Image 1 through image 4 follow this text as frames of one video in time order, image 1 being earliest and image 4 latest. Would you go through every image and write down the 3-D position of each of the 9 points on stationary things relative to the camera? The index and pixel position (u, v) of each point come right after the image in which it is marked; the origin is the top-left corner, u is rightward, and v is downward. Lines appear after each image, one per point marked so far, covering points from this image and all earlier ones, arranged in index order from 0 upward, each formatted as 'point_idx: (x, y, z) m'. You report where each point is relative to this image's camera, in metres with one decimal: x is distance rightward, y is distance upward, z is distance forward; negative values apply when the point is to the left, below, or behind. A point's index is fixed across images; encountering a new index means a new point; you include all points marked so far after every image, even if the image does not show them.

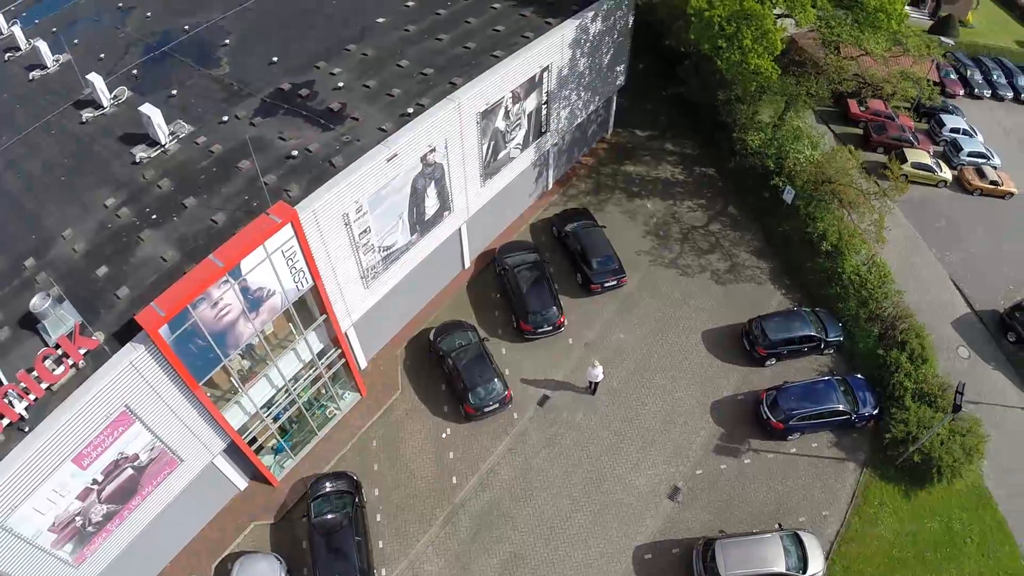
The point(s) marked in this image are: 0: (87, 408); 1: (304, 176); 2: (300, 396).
0: (-10.8, -3.0, +15.1) m
1: (-6.5, +3.5, +18.6) m
2: (-7.1, -3.7, +19.9) m
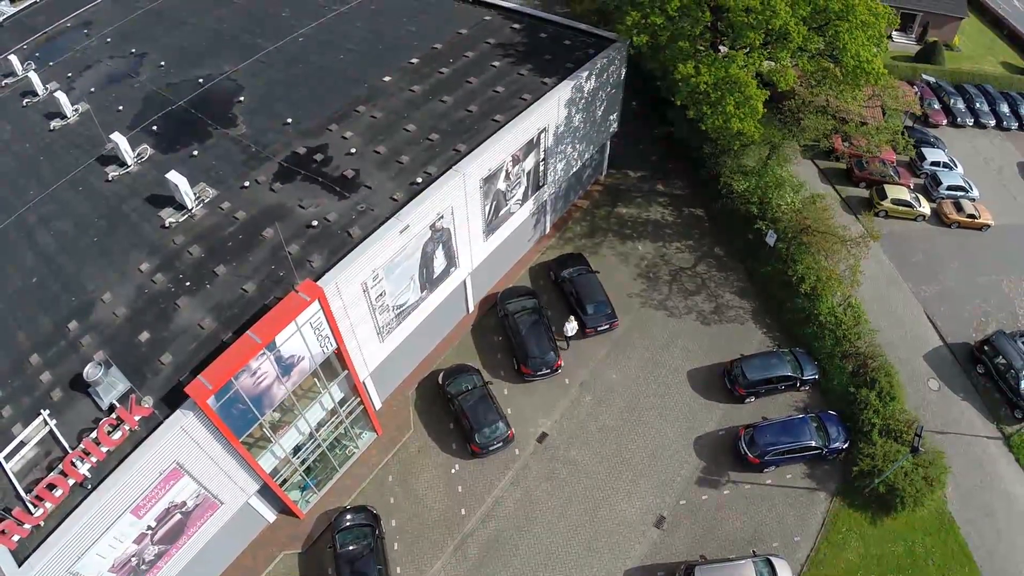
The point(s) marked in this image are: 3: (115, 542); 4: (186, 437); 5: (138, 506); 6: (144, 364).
0: (-10.7, -5.3, +17.2) m
1: (-6.4, +1.4, +20.5) m
2: (-7.0, -5.7, +22.1) m
3: (-11.8, -7.6, +17.6) m
4: (-9.8, -4.5, +17.8) m
5: (-11.2, -6.6, +17.7) m
6: (-11.8, -2.4, +19.1) m
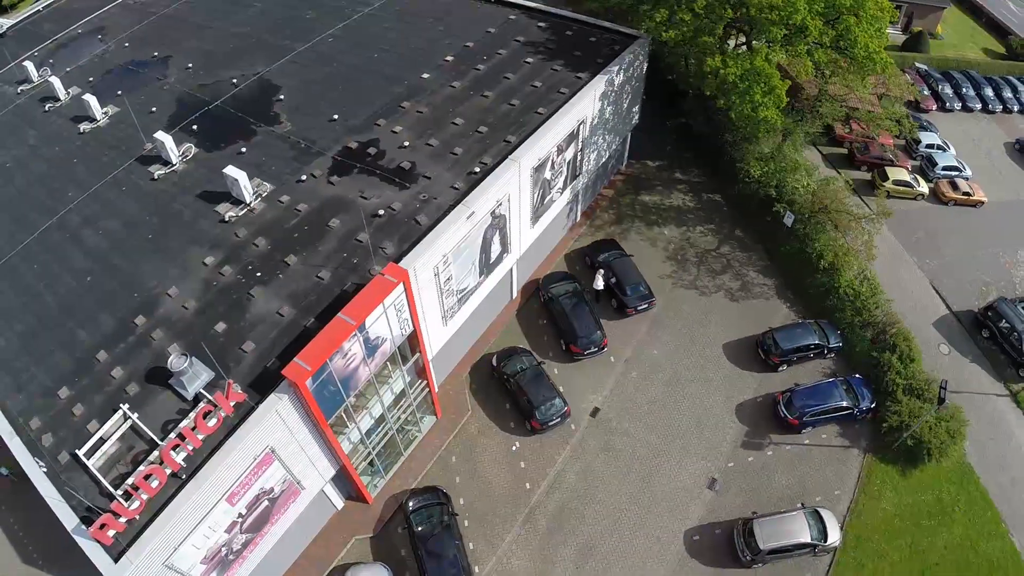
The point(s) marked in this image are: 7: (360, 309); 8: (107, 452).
0: (-8.0, -4.9, +17.6) m
1: (-4.2, +1.9, +21.2) m
2: (-4.6, -5.2, +22.7) m
3: (-9.1, -7.3, +17.9) m
4: (-7.2, -4.1, +18.3) m
5: (-8.5, -6.2, +18.1) m
6: (-9.4, -2.1, +19.4) m
7: (-4.7, -0.6, +18.1) m
8: (-12.3, -4.9, +18.0) m
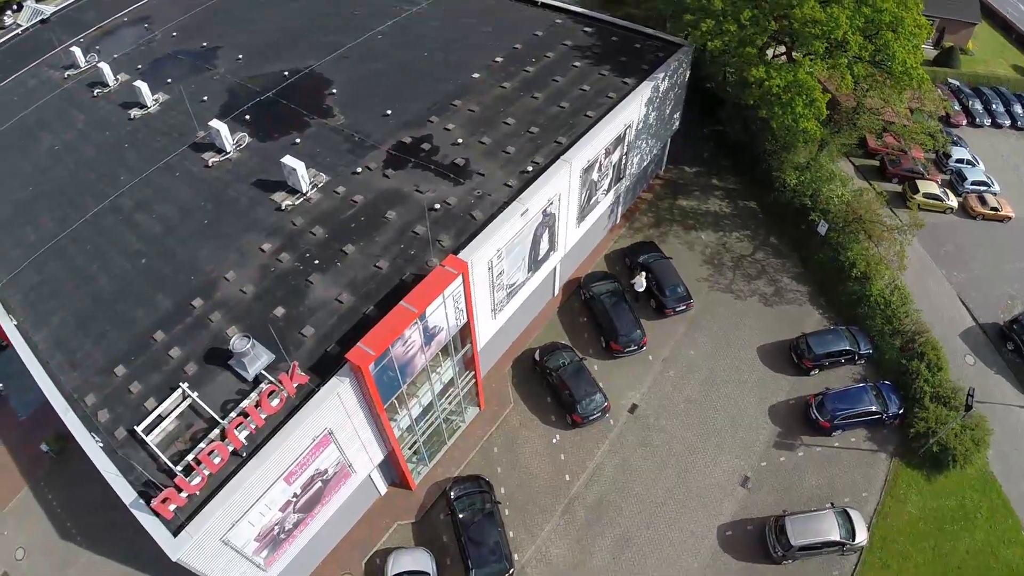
0: (-6.3, -4.4, +18.2) m
1: (-2.3, +2.2, +21.9) m
2: (-2.9, -4.9, +23.3) m
3: (-7.4, -6.8, +18.5) m
4: (-5.5, -3.7, +18.9) m
5: (-6.8, -5.8, +18.7) m
6: (-7.6, -1.6, +20.0) m
7: (-2.8, -0.3, +18.7) m
8: (-10.6, -4.3, +18.6) m
